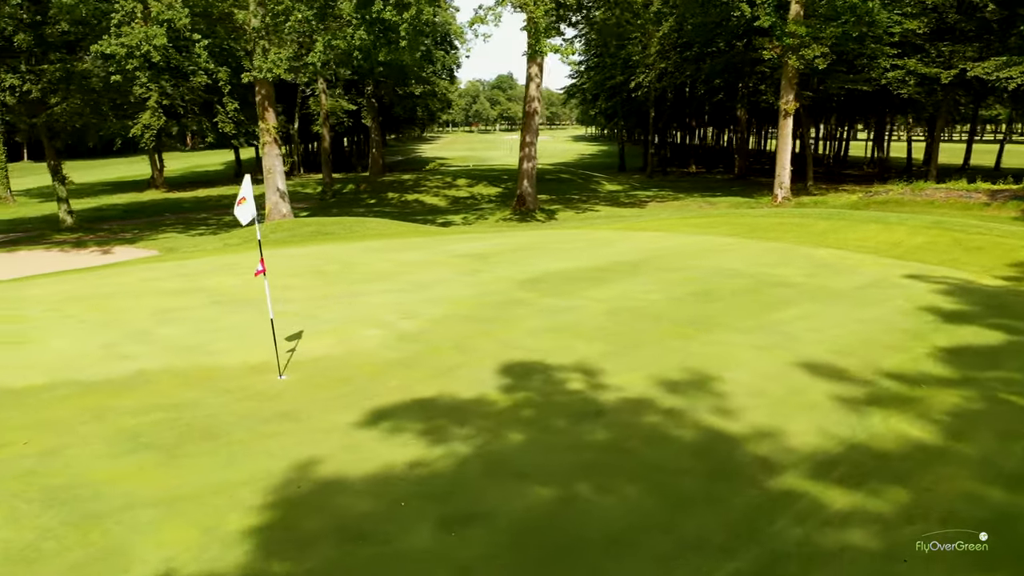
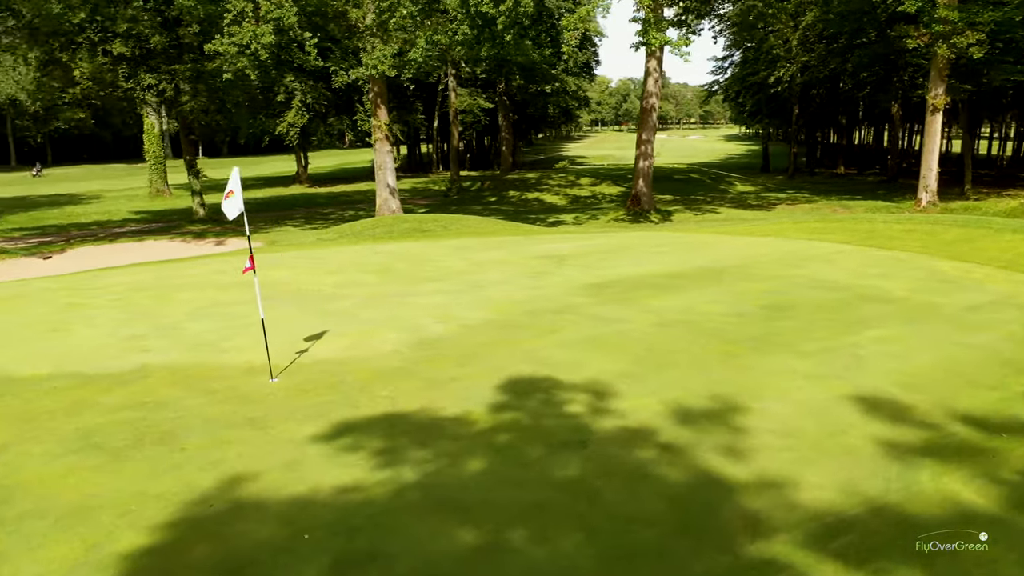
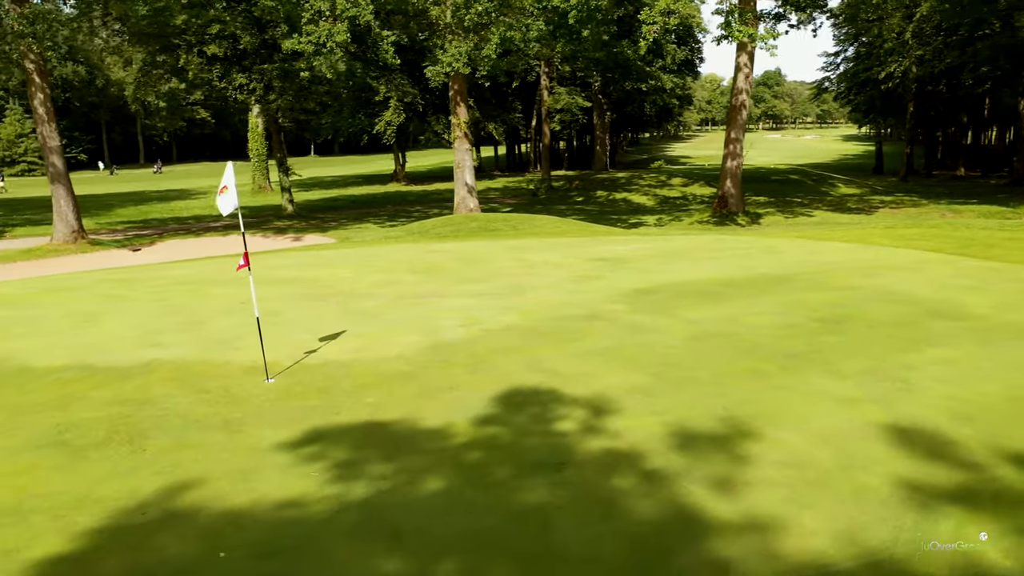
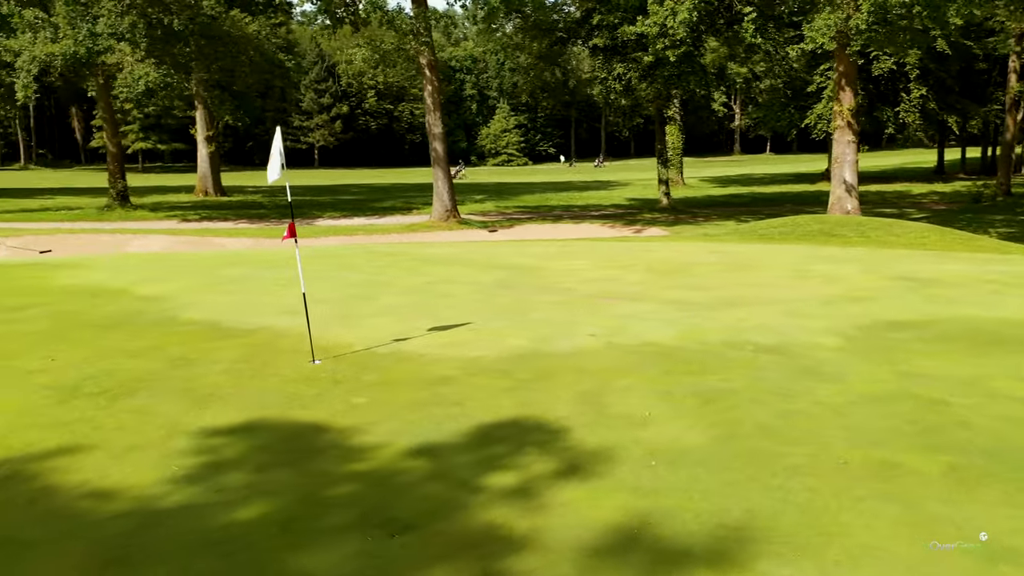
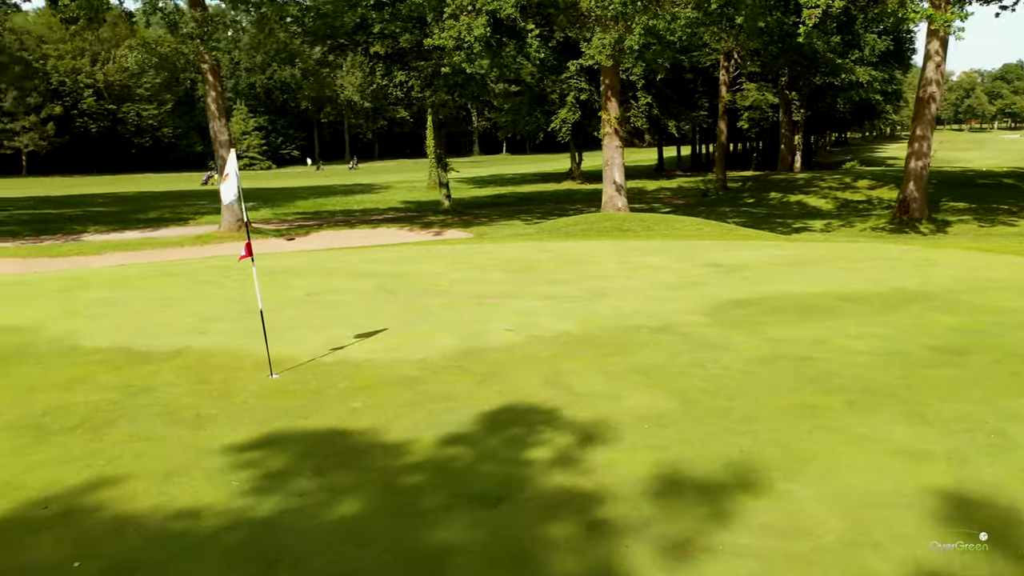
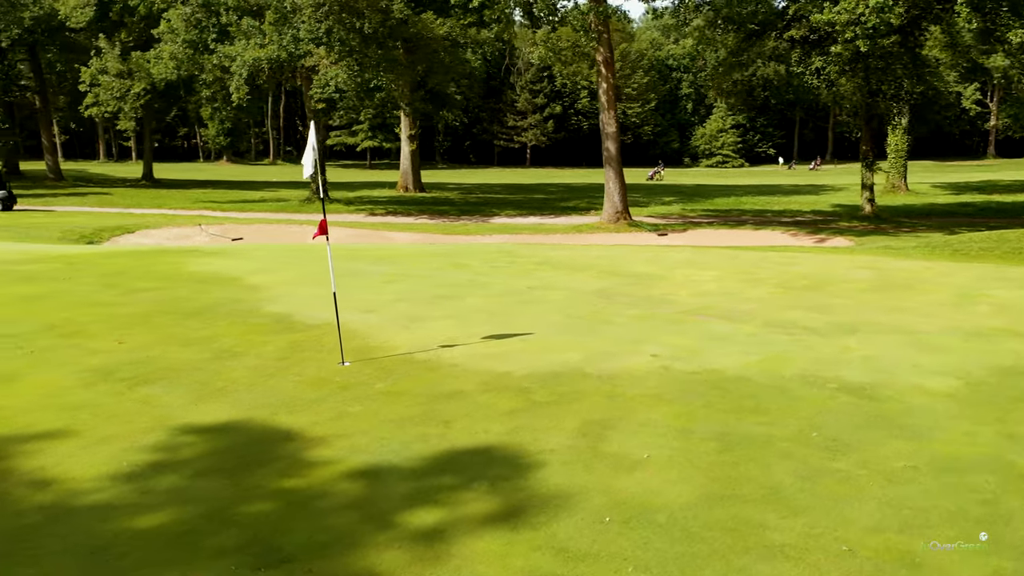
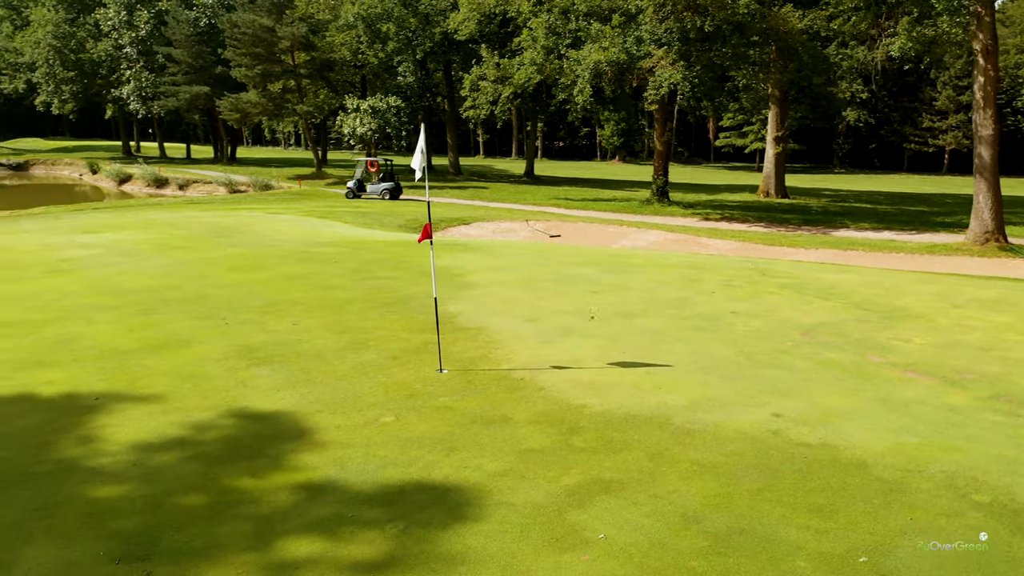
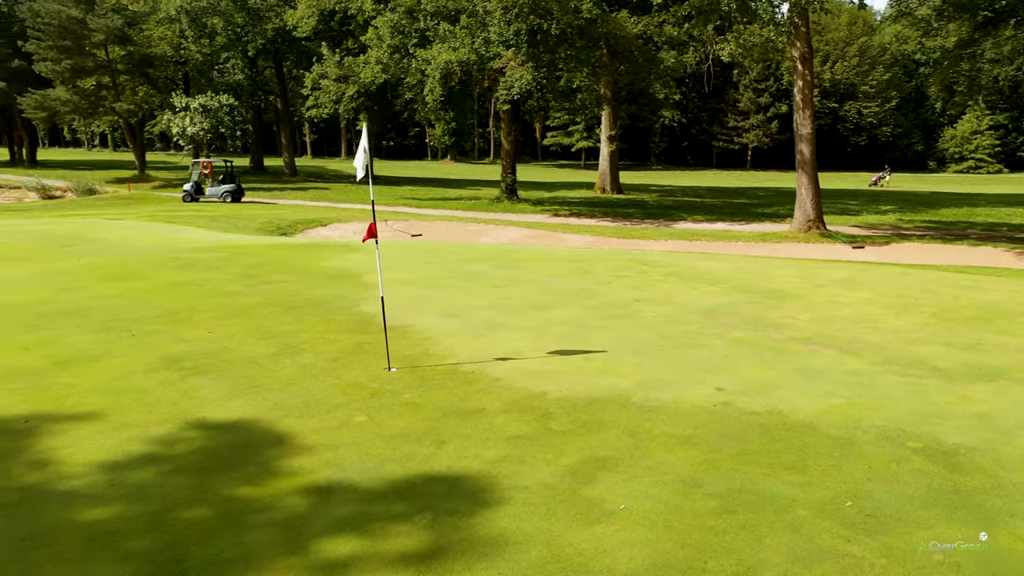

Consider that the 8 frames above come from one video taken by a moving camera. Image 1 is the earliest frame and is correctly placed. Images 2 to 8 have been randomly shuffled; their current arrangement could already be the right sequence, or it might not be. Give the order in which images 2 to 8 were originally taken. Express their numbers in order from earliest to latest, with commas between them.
2, 3, 5, 4, 6, 8, 7
